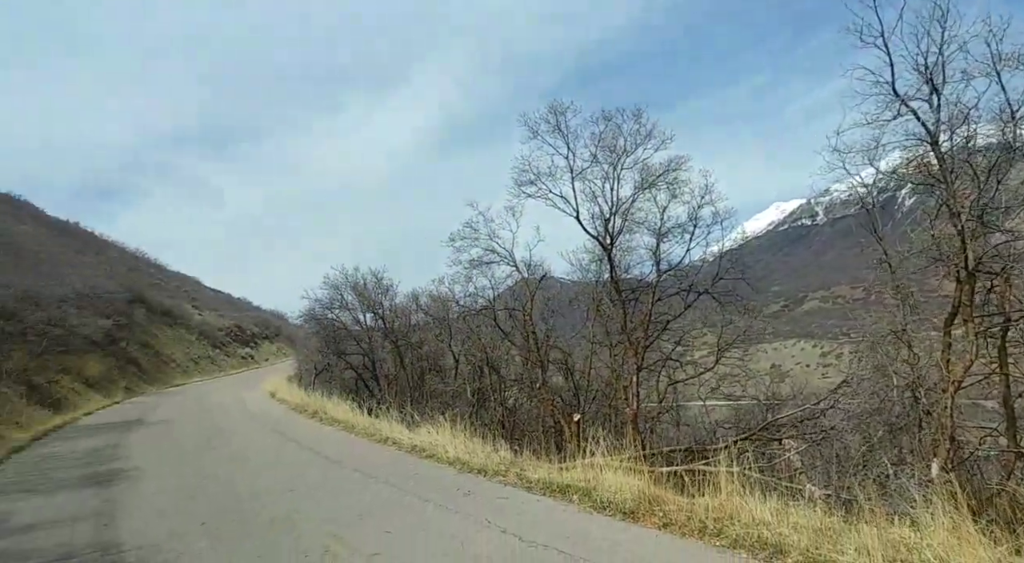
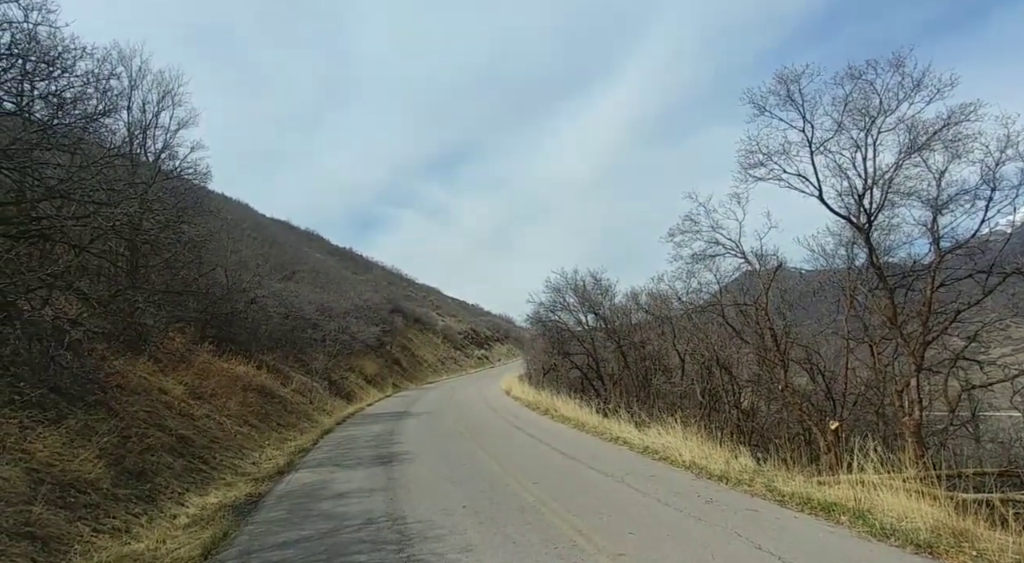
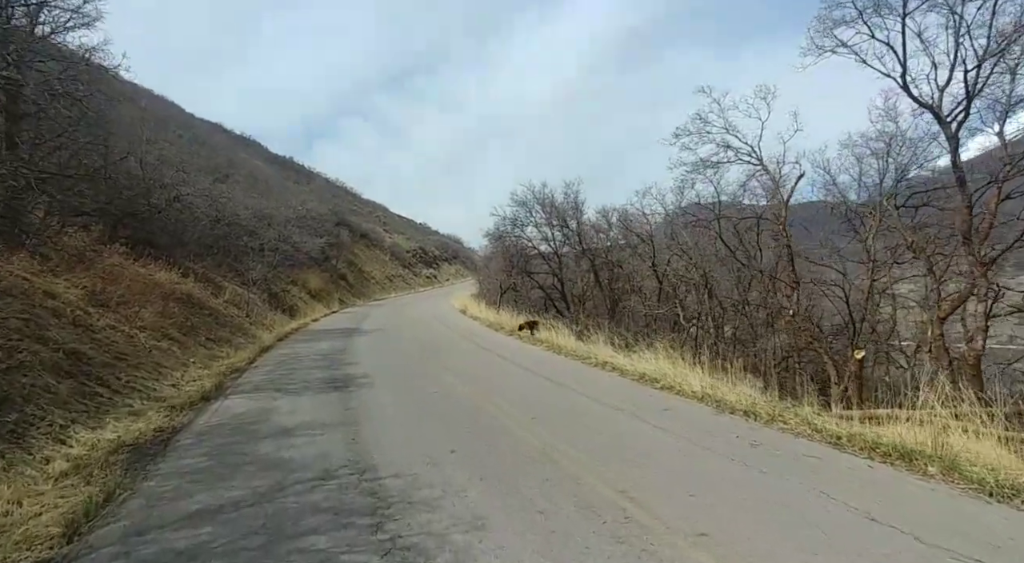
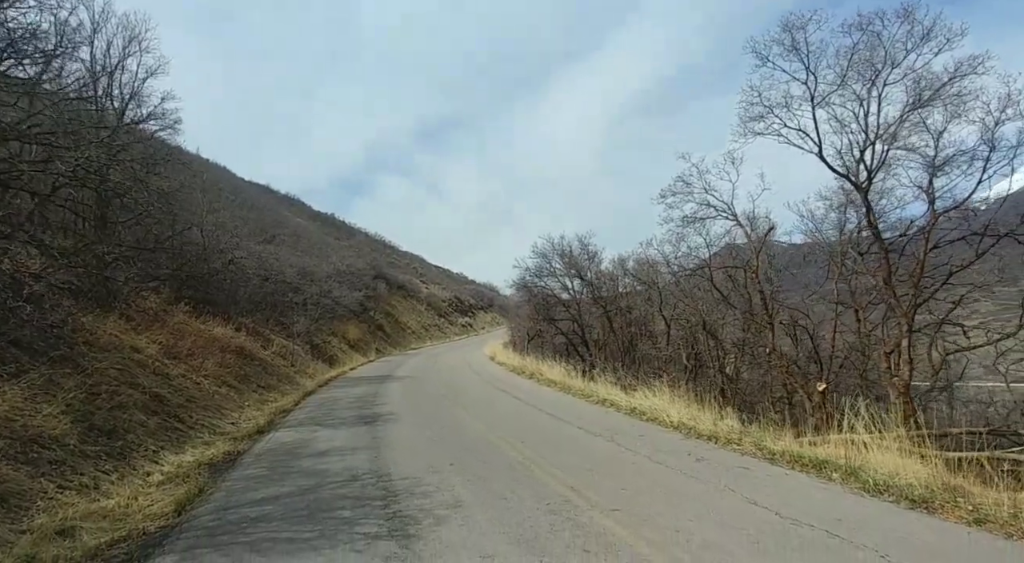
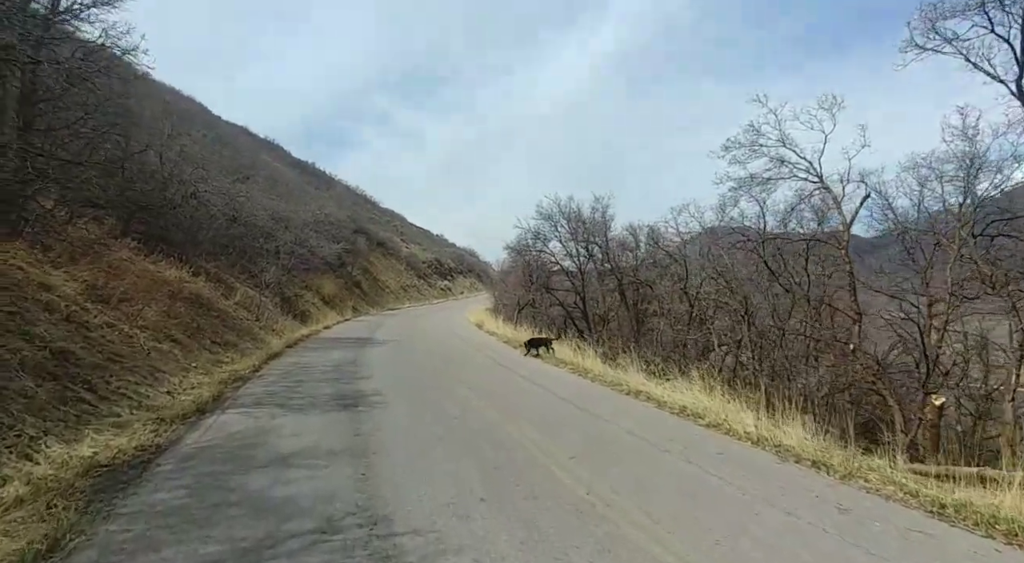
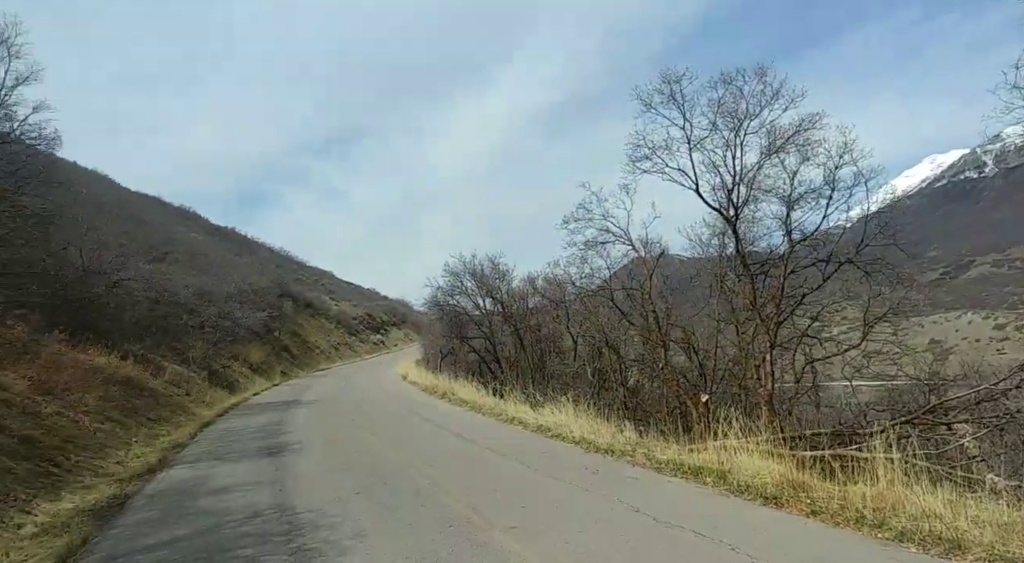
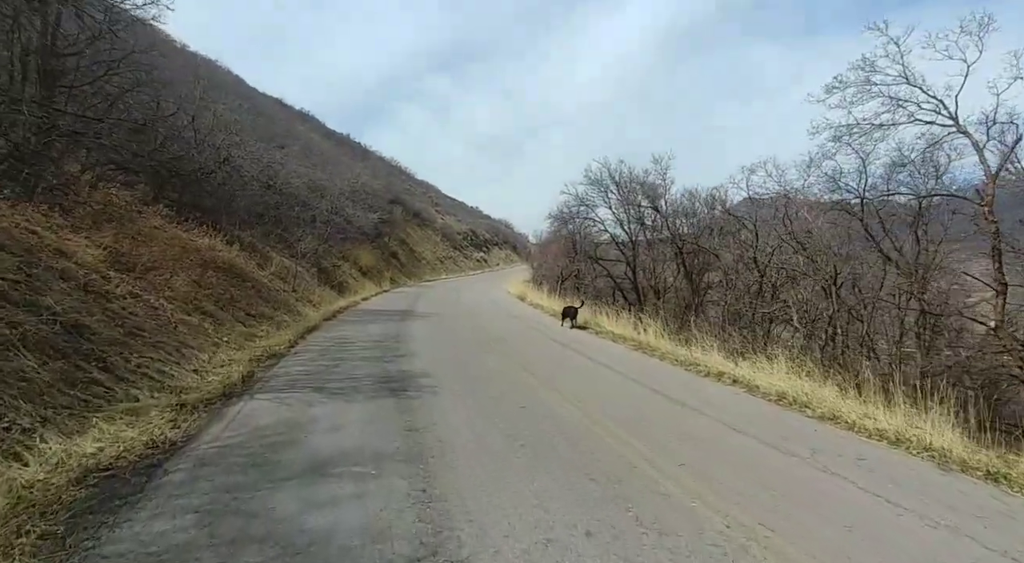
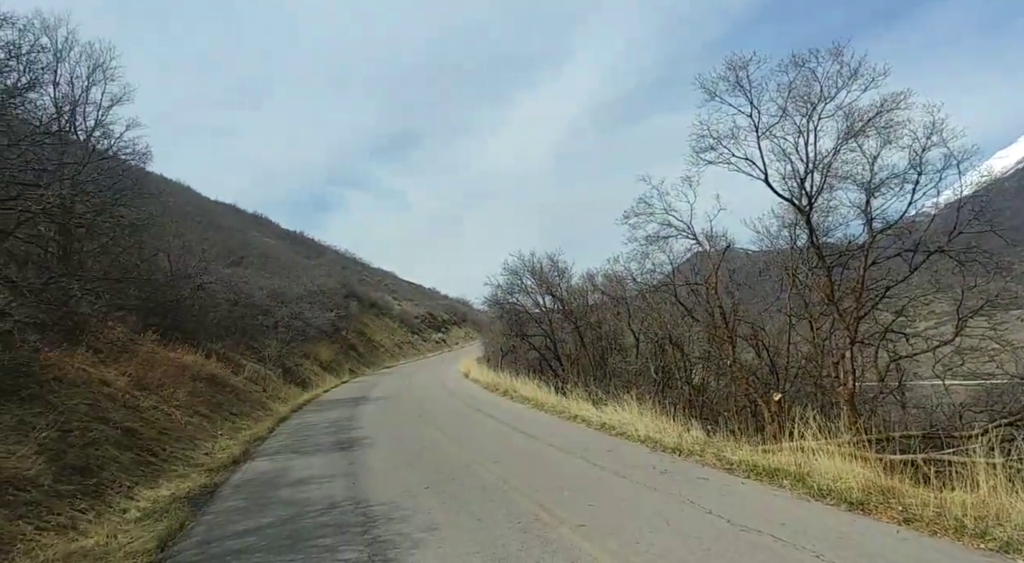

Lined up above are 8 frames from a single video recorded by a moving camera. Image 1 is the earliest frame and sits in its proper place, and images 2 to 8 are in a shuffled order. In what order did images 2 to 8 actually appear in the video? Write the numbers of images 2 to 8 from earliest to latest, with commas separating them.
6, 8, 2, 4, 3, 5, 7
